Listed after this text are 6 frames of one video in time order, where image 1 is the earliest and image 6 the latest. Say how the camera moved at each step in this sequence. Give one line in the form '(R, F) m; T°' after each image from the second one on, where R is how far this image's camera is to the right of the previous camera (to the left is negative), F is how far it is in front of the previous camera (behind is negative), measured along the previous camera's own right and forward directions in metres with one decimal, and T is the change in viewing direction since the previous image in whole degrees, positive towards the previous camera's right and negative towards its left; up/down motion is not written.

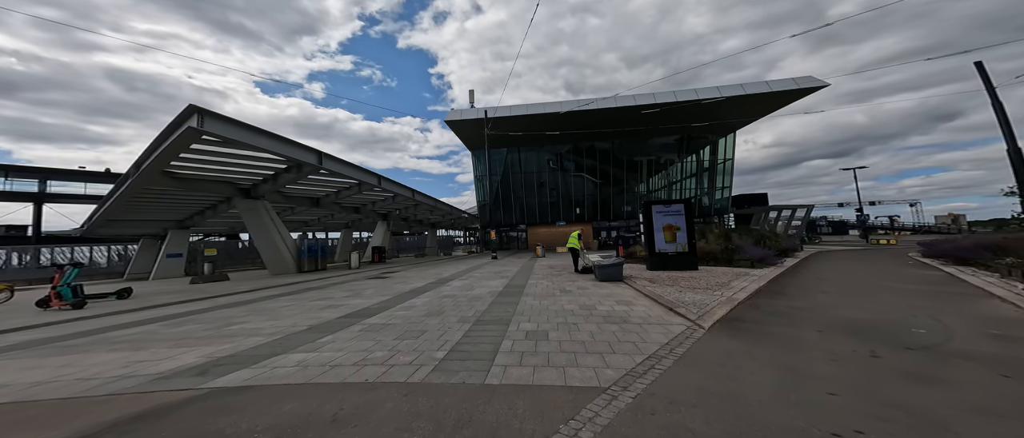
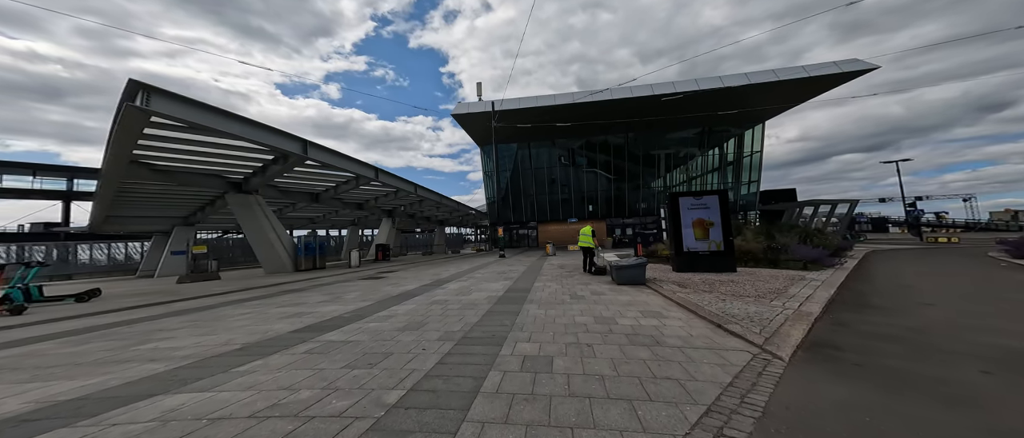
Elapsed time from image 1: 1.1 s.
(+0.3, +1.7) m; -2°
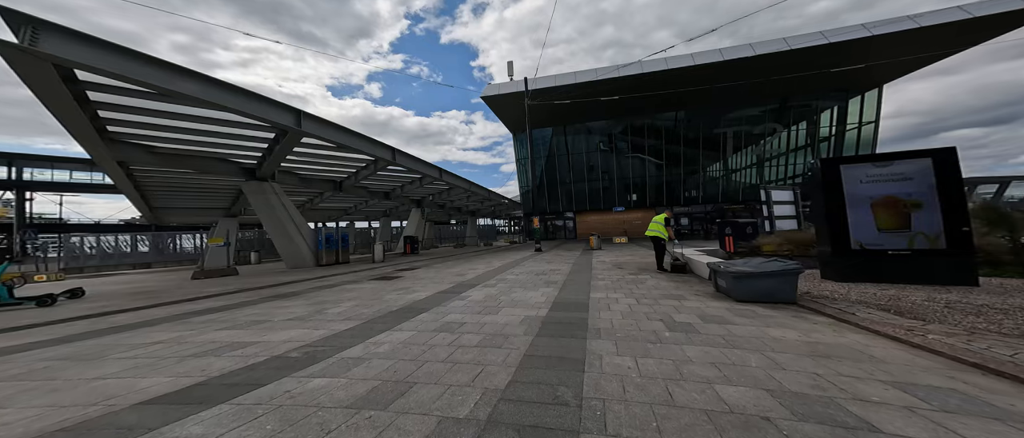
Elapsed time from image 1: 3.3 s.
(-0.3, +3.4) m; -7°
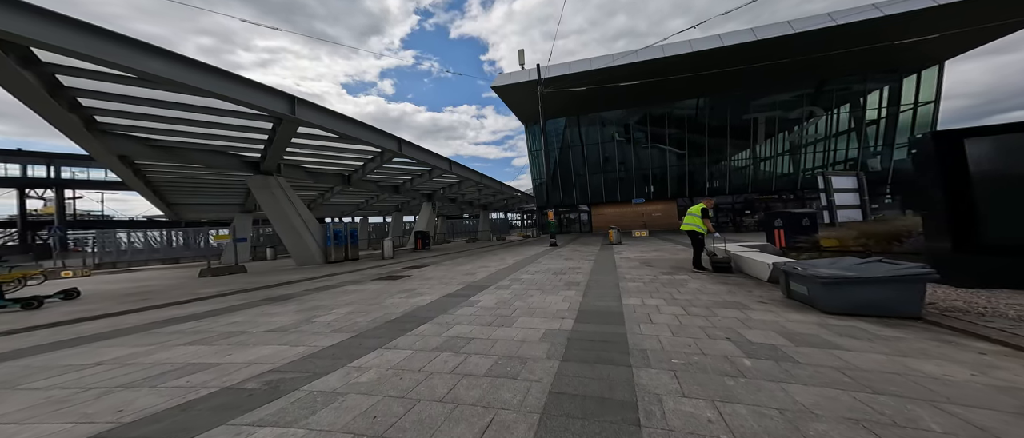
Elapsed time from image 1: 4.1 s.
(-0.1, +1.2) m; -3°
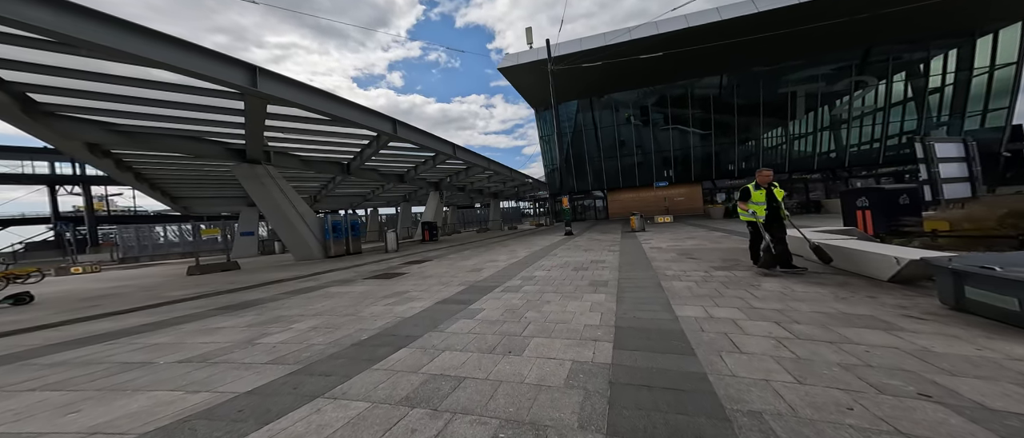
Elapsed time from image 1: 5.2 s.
(+0.1, +1.8) m; -3°
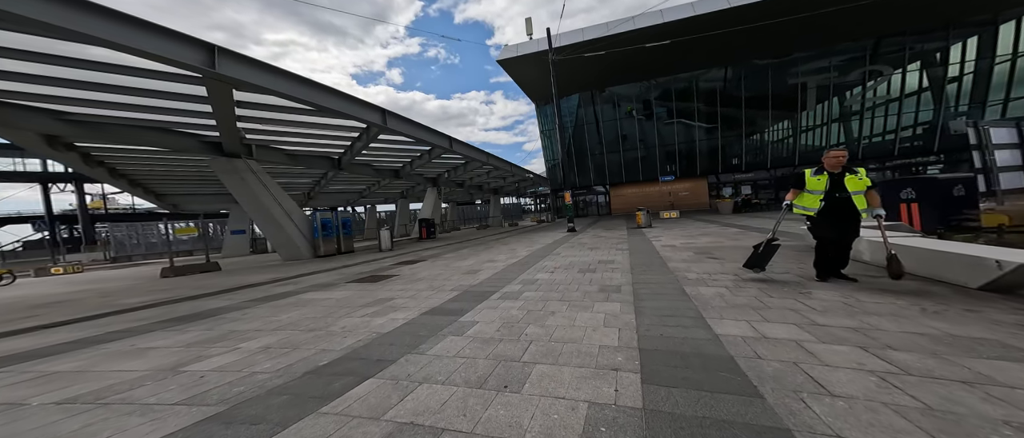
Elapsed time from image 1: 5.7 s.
(+0.1, +1.0) m; 0°
